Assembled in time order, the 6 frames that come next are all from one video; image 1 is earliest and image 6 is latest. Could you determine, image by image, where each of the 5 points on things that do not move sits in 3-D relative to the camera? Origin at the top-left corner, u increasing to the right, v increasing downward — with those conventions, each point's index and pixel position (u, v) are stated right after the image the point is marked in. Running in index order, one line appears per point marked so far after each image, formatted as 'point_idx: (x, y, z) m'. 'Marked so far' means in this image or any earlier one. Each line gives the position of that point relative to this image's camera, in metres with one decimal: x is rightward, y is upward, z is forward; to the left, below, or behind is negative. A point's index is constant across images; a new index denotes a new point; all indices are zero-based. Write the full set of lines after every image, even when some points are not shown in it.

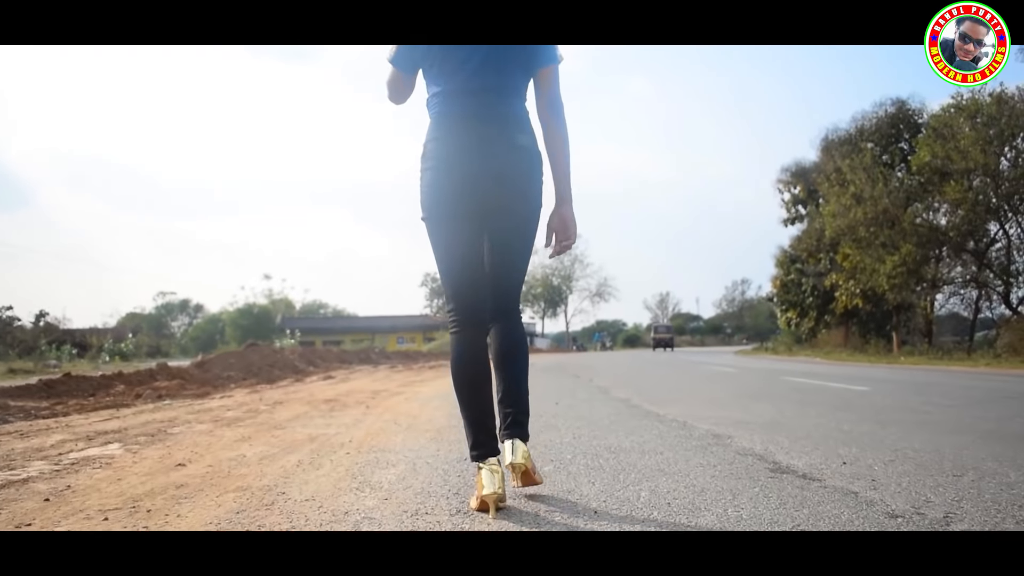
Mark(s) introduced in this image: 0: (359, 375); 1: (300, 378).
0: (-2.4, -1.4, +12.0) m
1: (-3.2, -1.4, +11.4) m
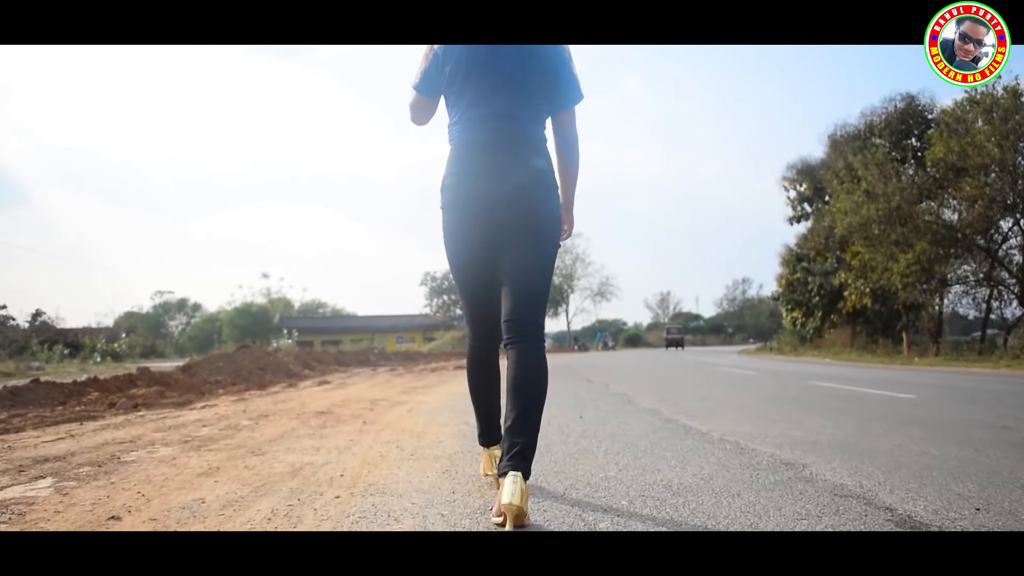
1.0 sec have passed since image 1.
0: (-2.3, -1.3, +11.2) m
1: (-3.1, -1.3, +10.7) m
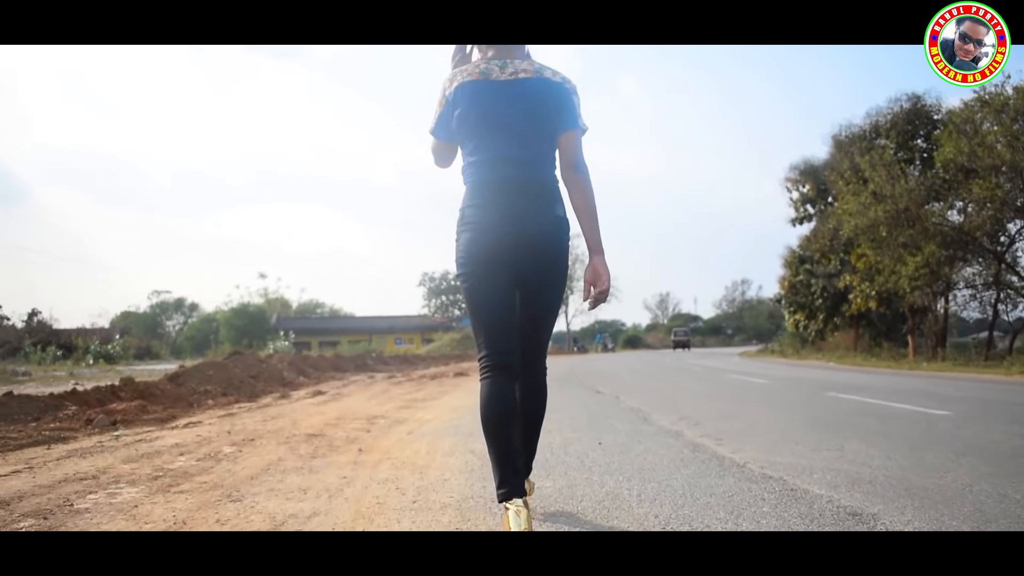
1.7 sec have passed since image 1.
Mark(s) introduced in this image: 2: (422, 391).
0: (-2.2, -1.4, +10.7) m
1: (-3.0, -1.4, +10.2) m
2: (-1.2, -1.4, +10.4) m
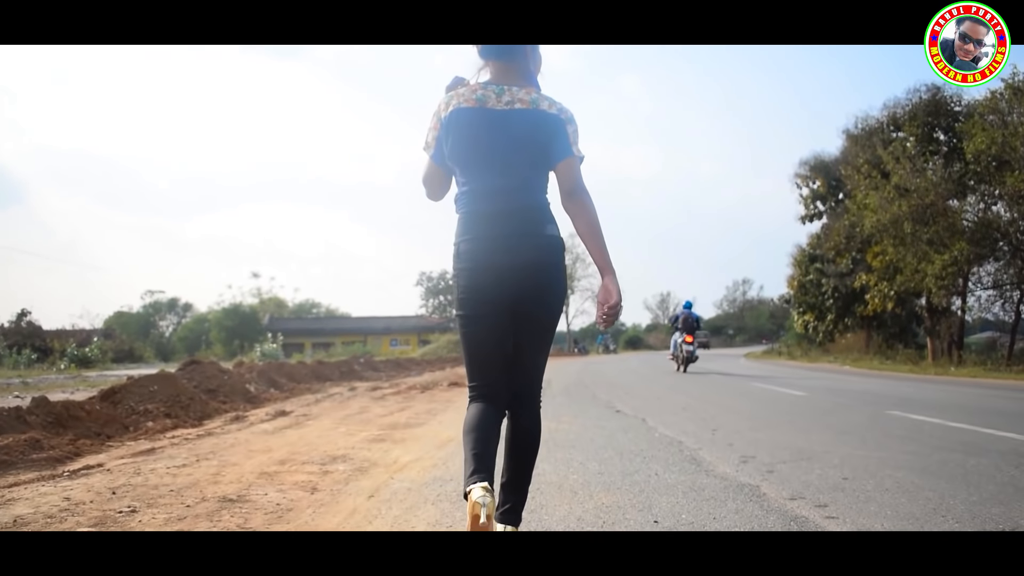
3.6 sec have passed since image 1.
0: (-2.2, -1.4, +9.0) m
1: (-3.0, -1.4, +8.5) m
2: (-1.2, -1.4, +8.7) m
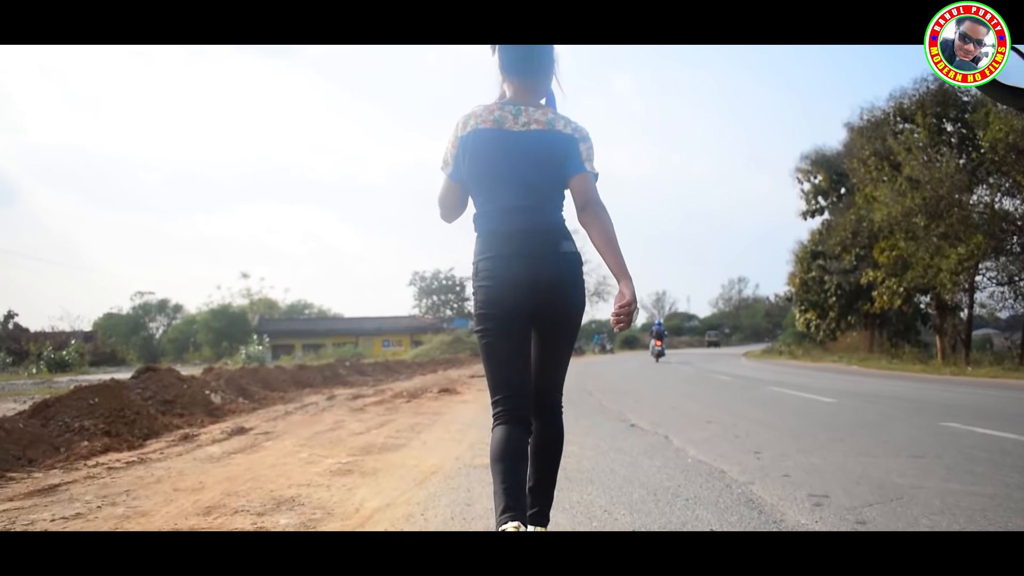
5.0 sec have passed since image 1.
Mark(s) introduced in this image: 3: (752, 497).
0: (-2.2, -1.4, +7.8) m
1: (-3.0, -1.4, +7.3) m
2: (-1.2, -1.3, +7.5) m
3: (+1.2, -1.1, +3.9) m
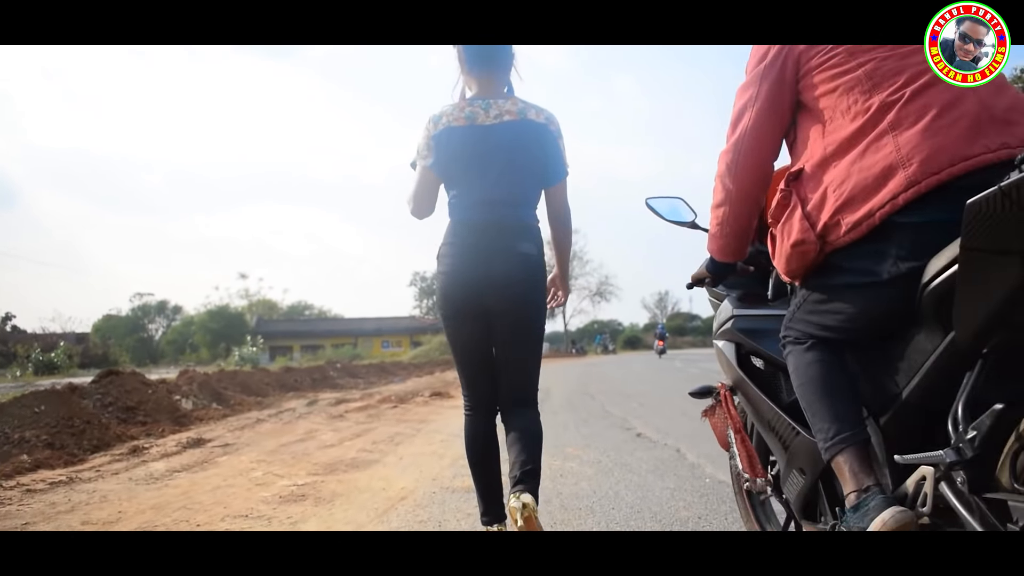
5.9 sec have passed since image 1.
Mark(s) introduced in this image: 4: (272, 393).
0: (-2.3, -1.3, +7.0) m
1: (-3.1, -1.3, +6.5) m
2: (-1.3, -1.3, +6.7) m
3: (+1.1, -1.0, +3.1) m
4: (-3.9, -1.7, +12.6) m
